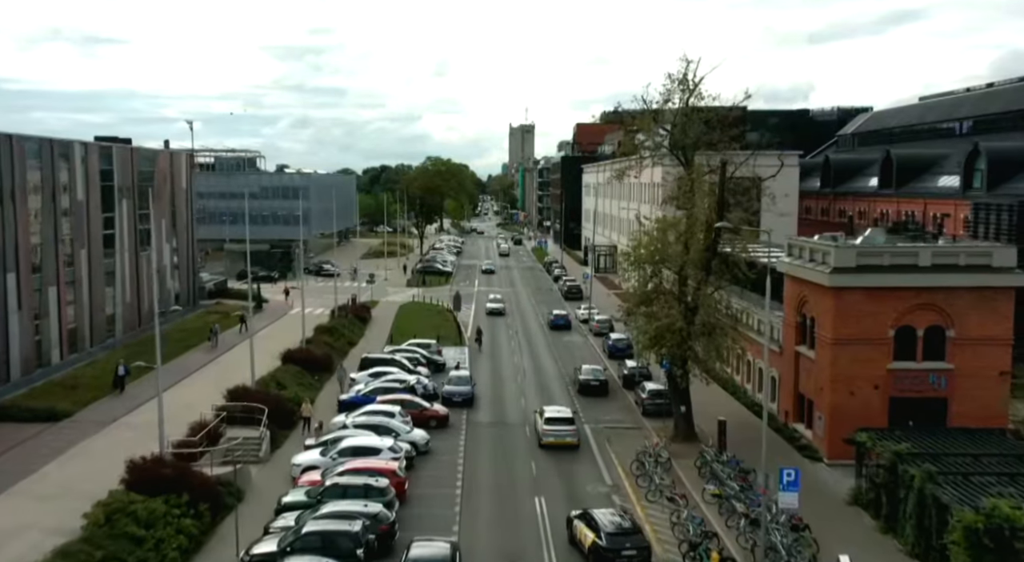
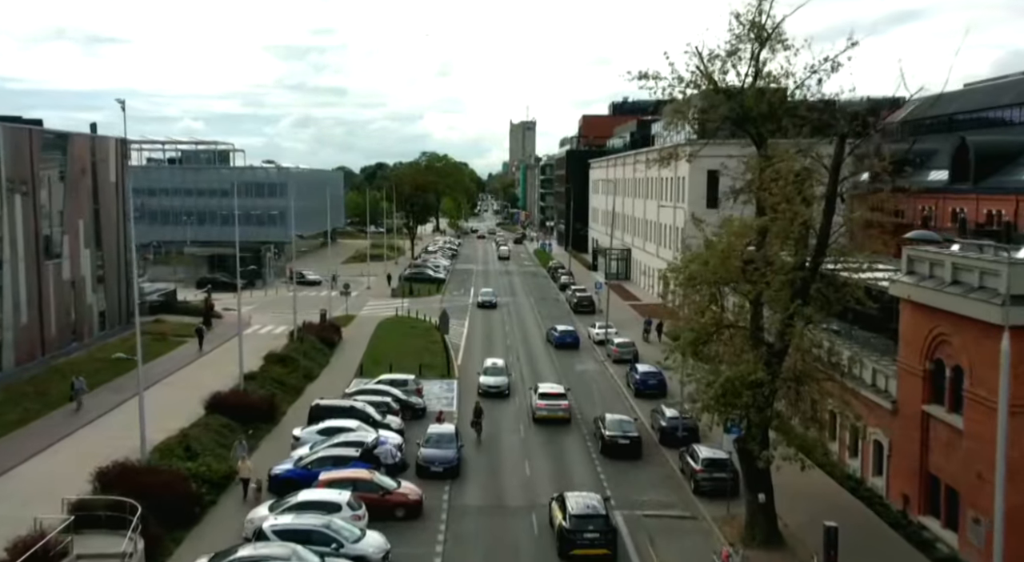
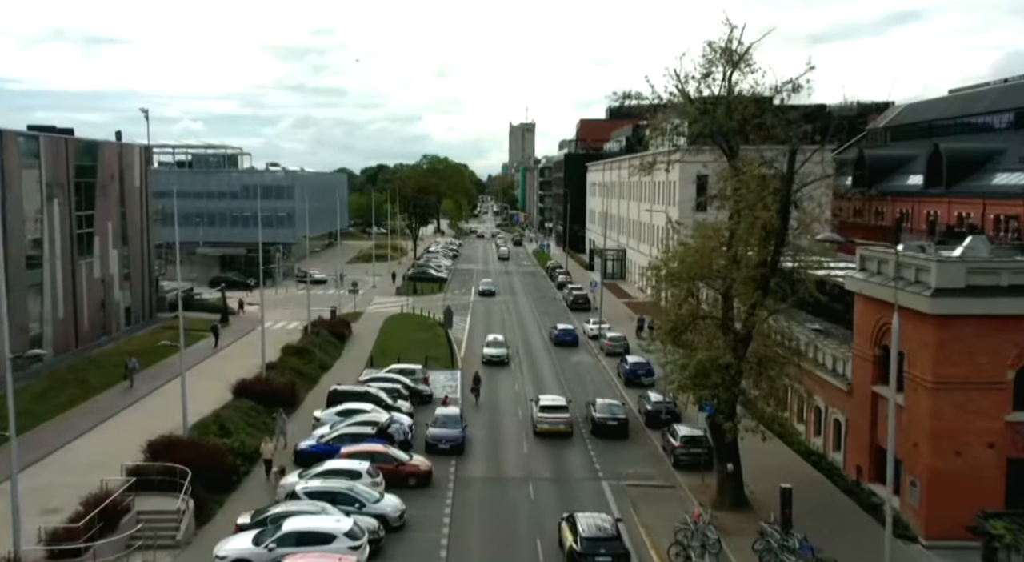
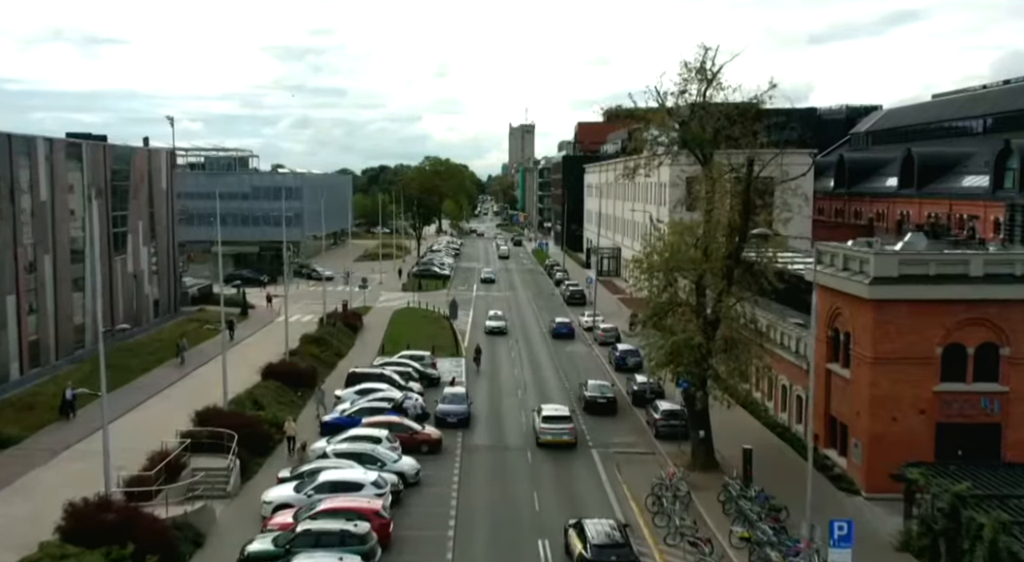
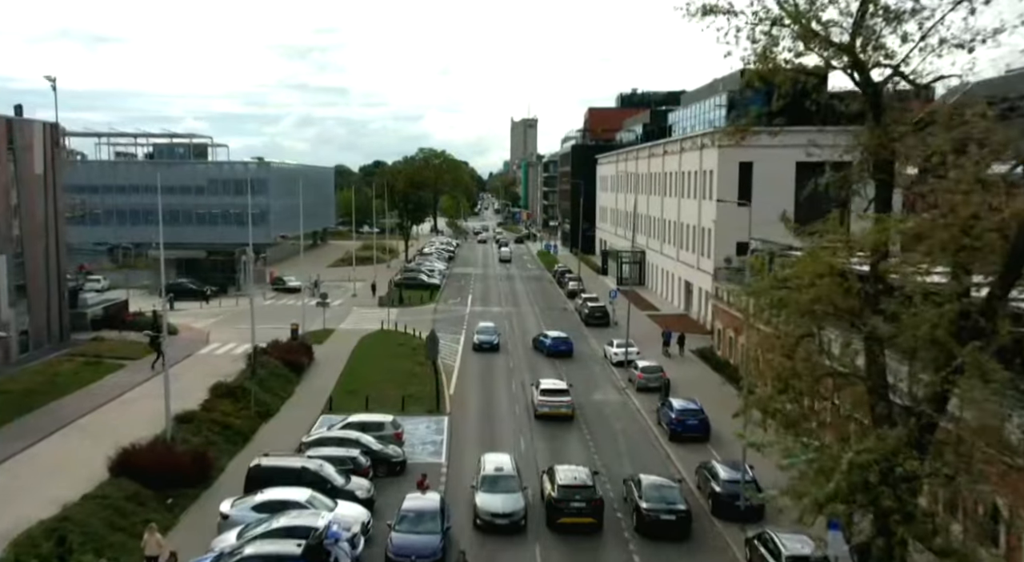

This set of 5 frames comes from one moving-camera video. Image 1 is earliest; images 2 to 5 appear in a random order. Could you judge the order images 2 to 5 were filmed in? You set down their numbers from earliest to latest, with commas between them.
4, 3, 2, 5
